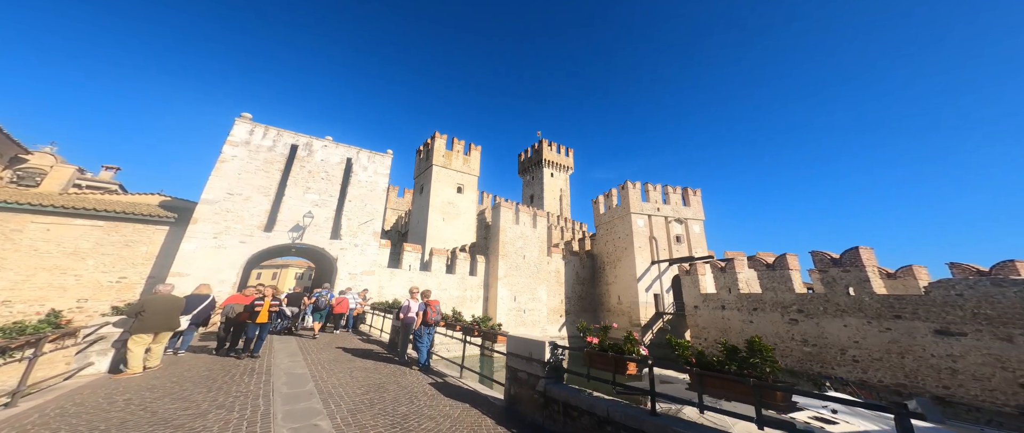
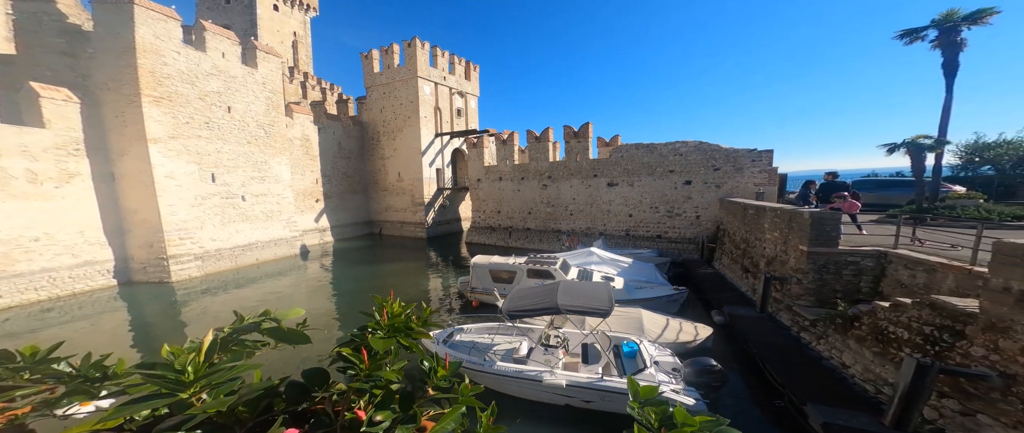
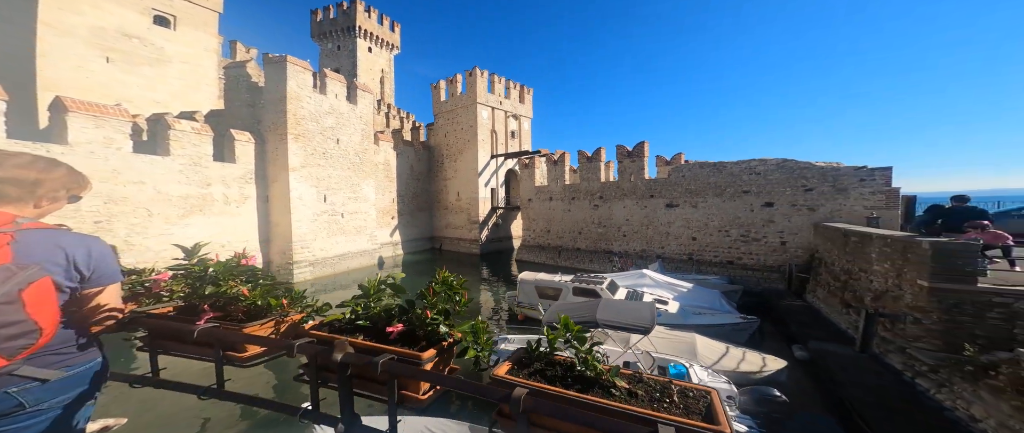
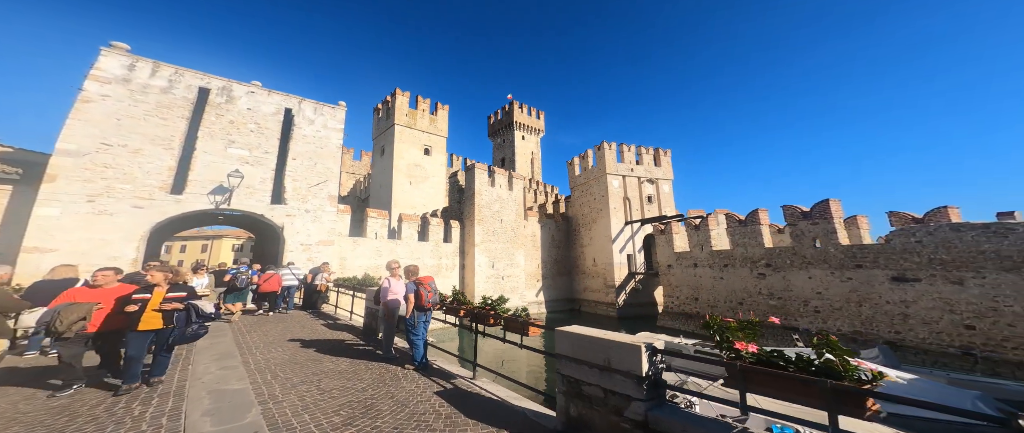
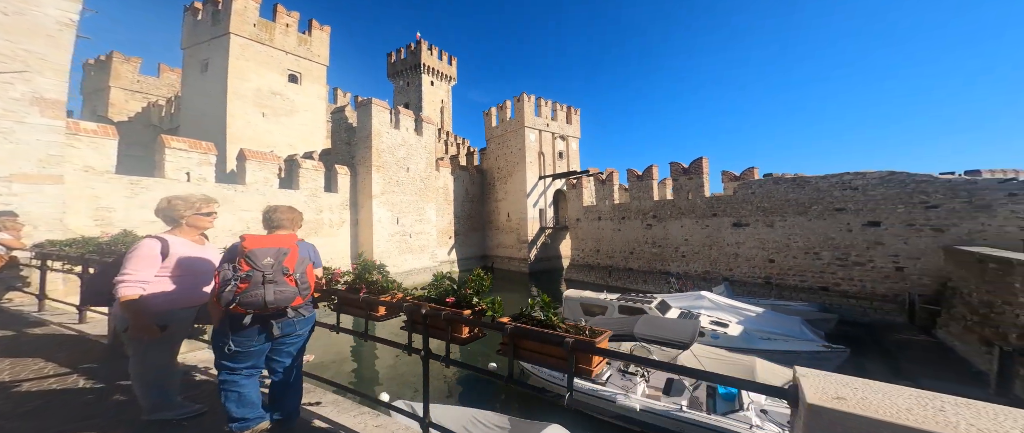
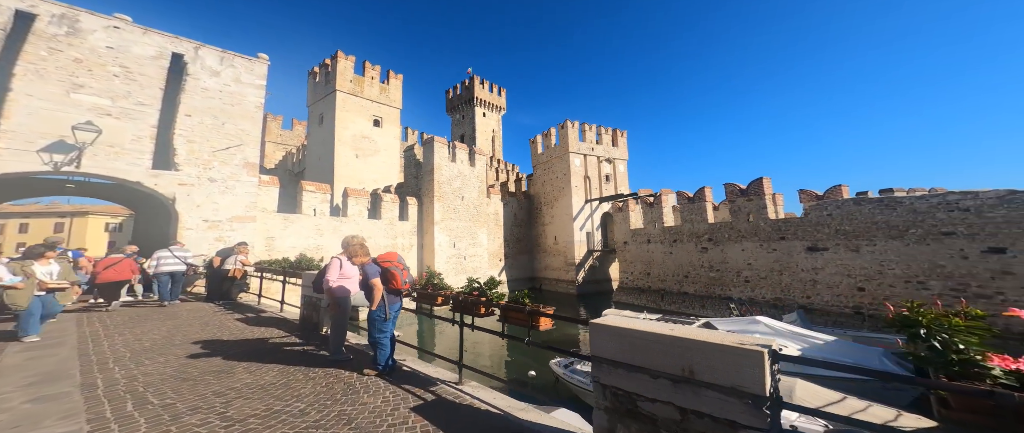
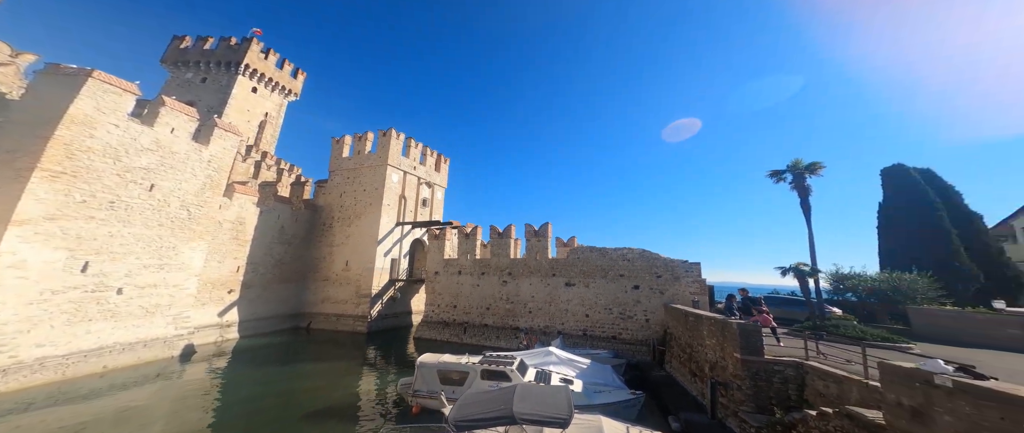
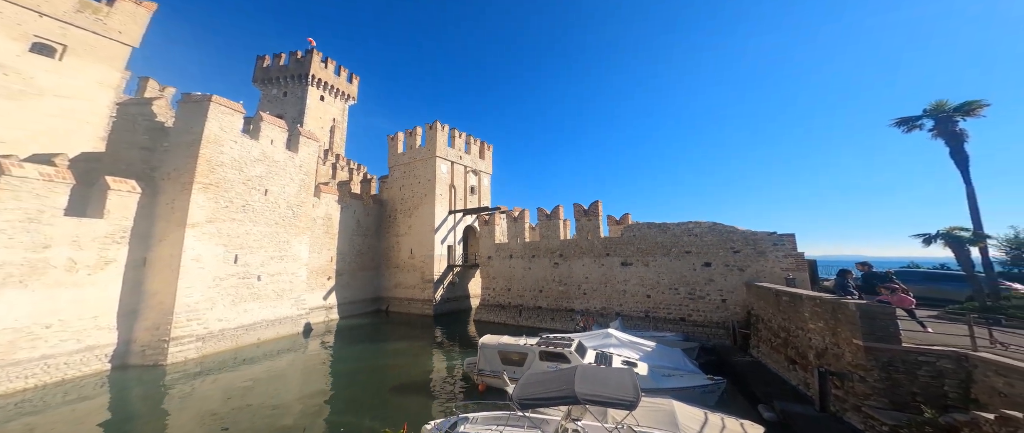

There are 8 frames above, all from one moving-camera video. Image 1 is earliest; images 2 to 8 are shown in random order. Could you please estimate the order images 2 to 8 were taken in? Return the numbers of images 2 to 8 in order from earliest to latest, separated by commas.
4, 6, 5, 3, 2, 8, 7
